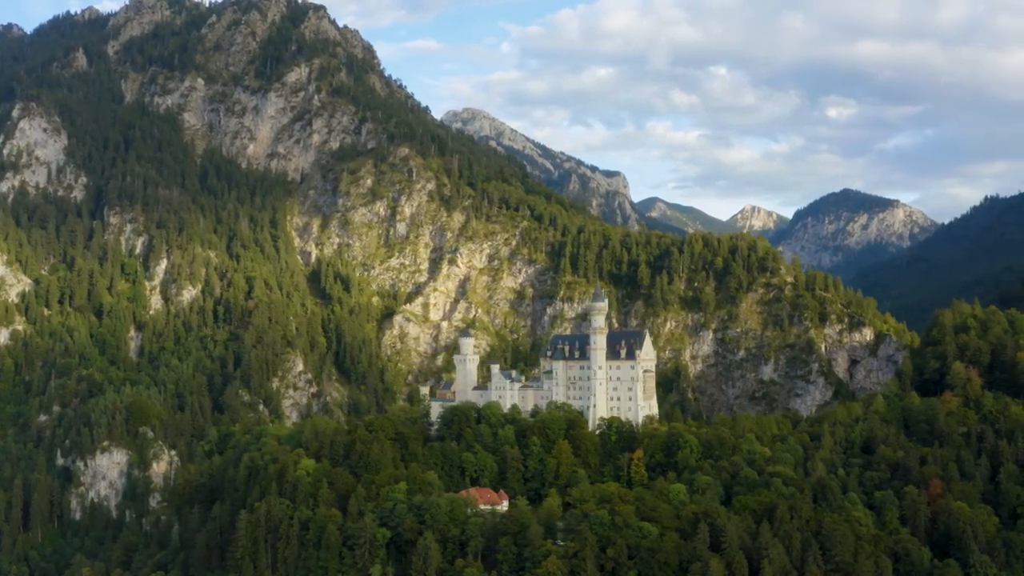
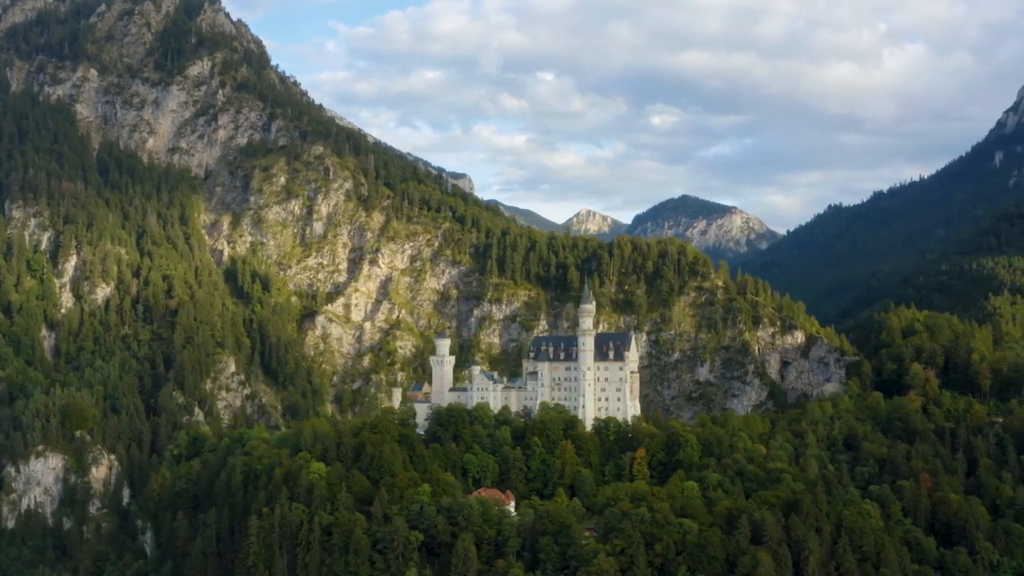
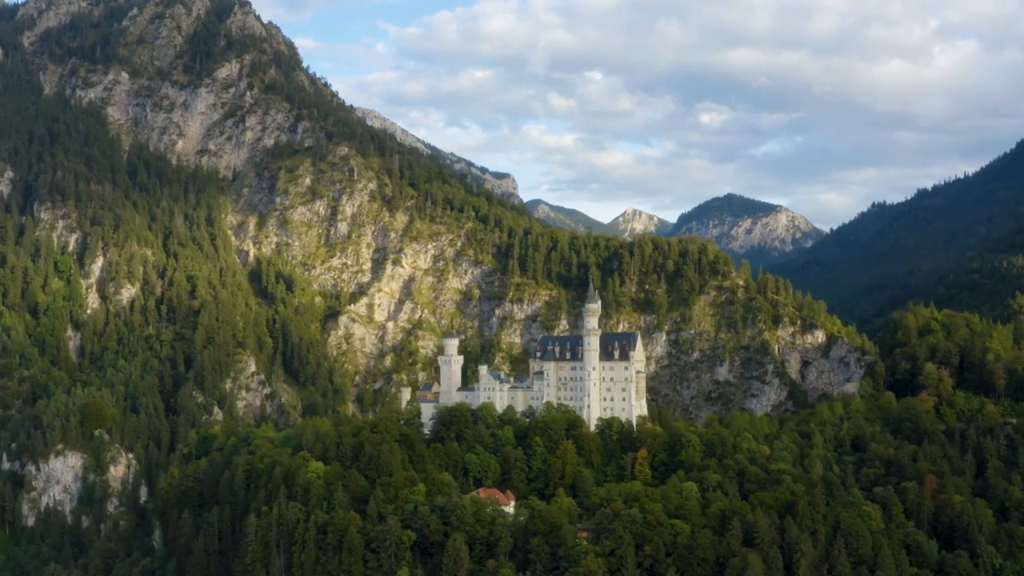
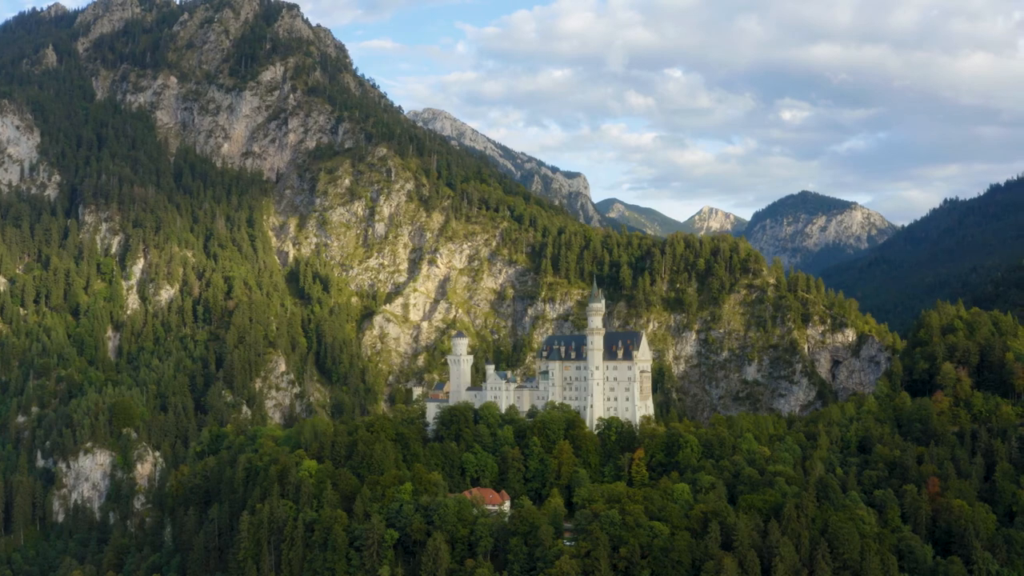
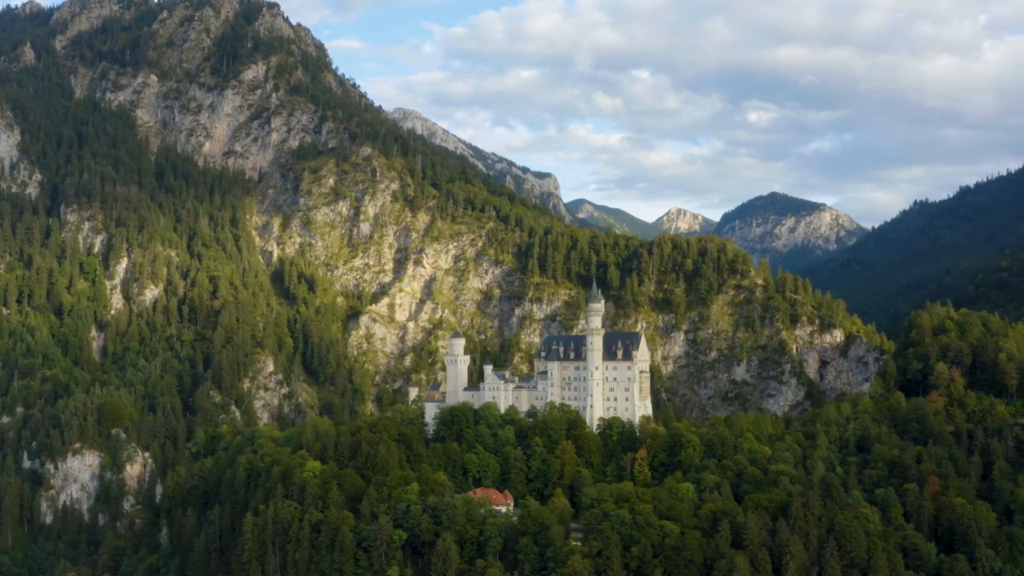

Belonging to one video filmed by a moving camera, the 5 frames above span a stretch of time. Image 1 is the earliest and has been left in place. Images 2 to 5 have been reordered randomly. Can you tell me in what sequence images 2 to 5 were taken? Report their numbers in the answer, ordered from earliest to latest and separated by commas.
4, 5, 3, 2
